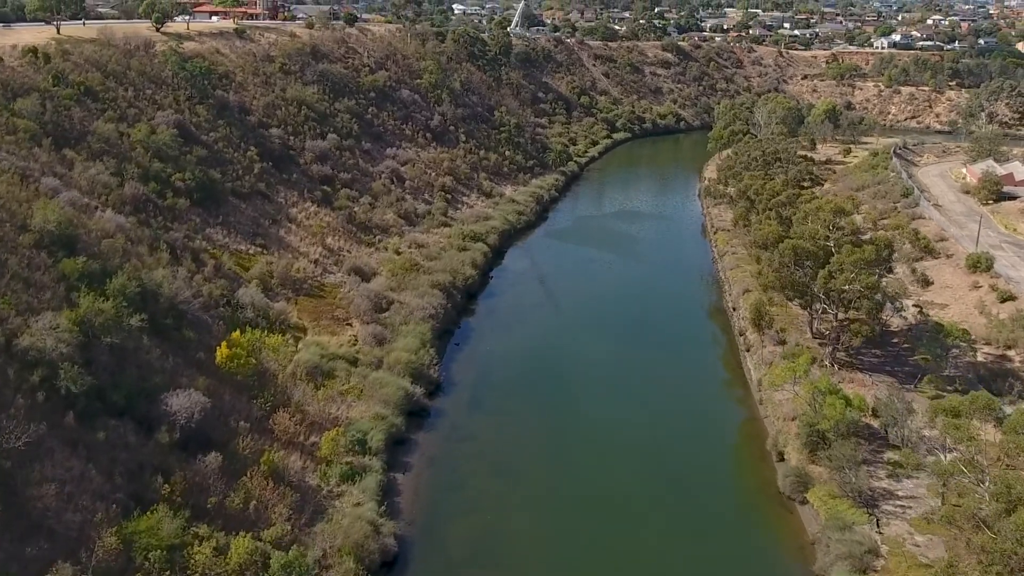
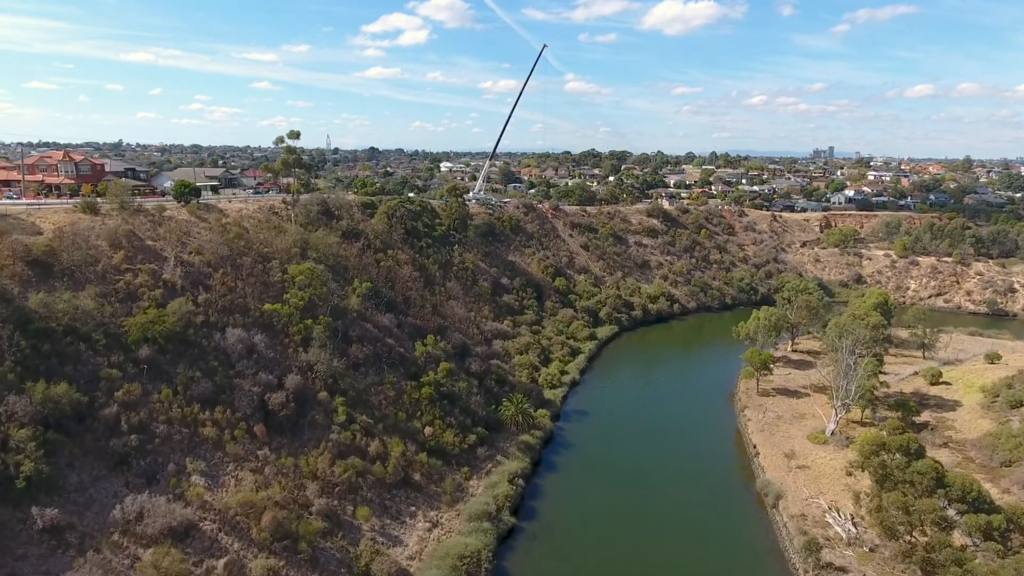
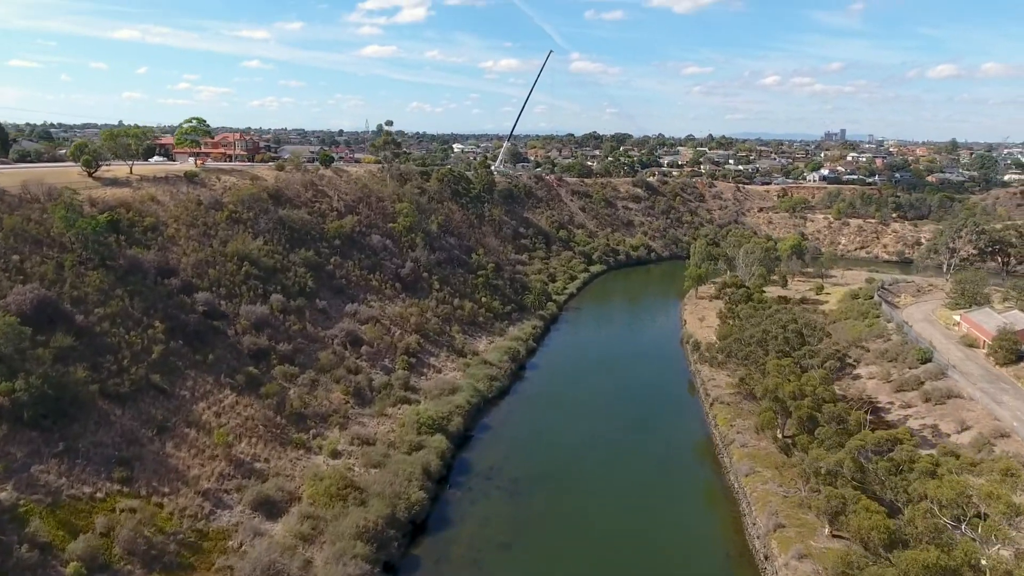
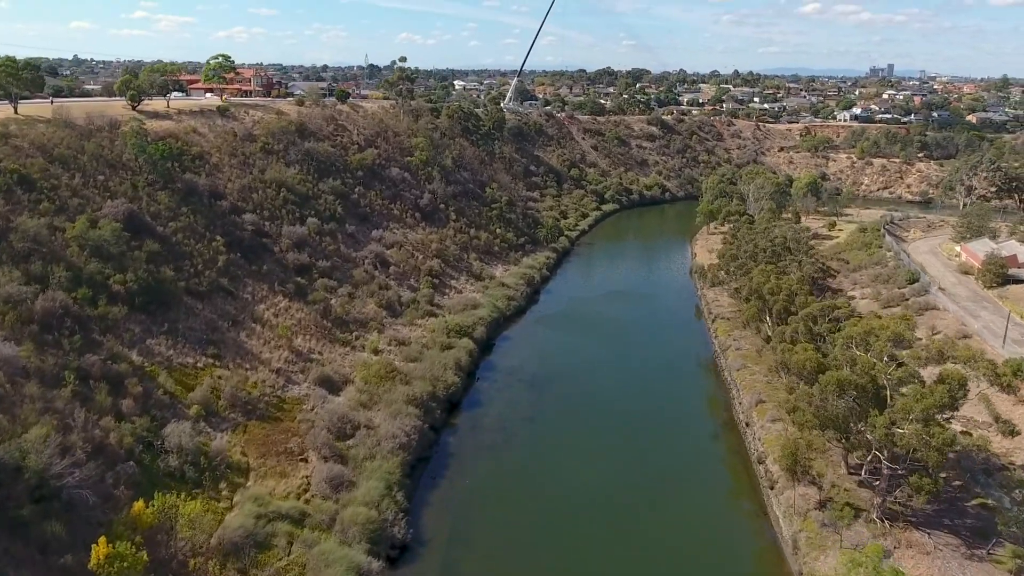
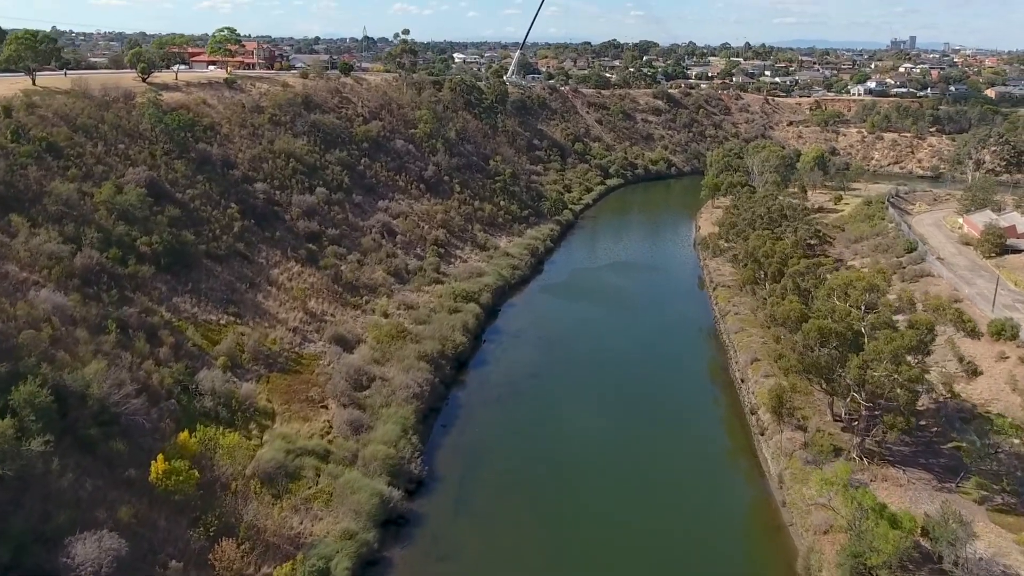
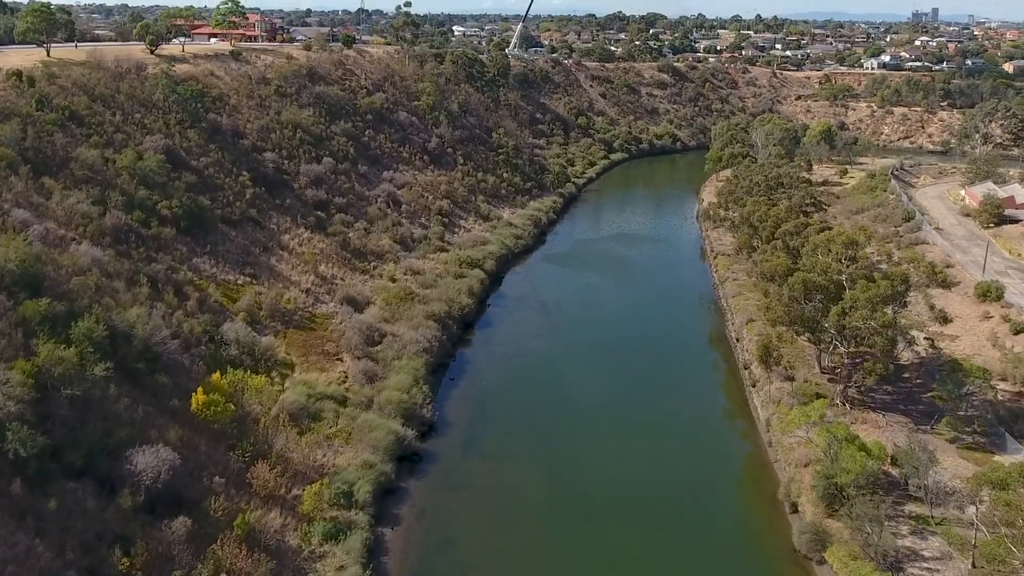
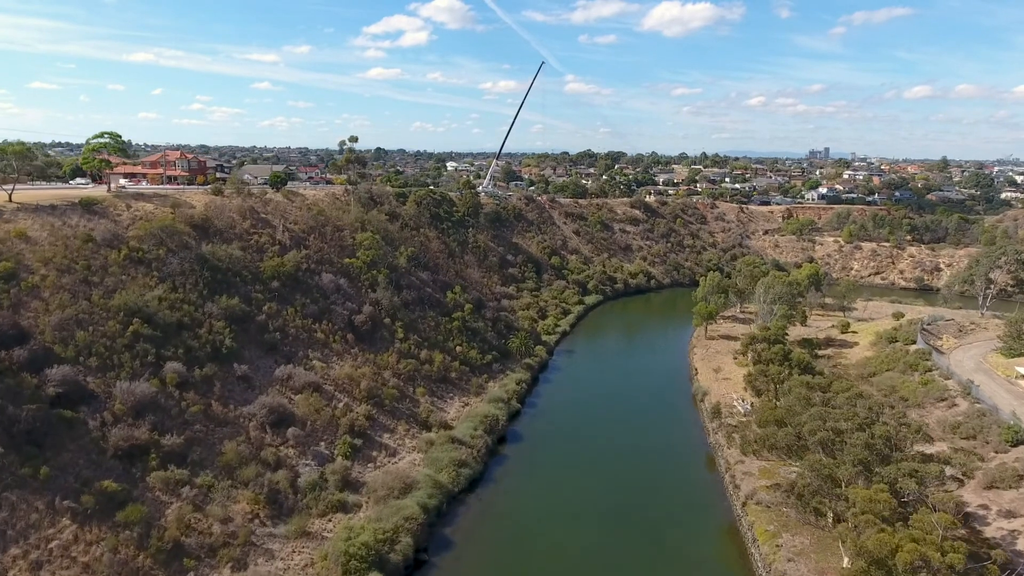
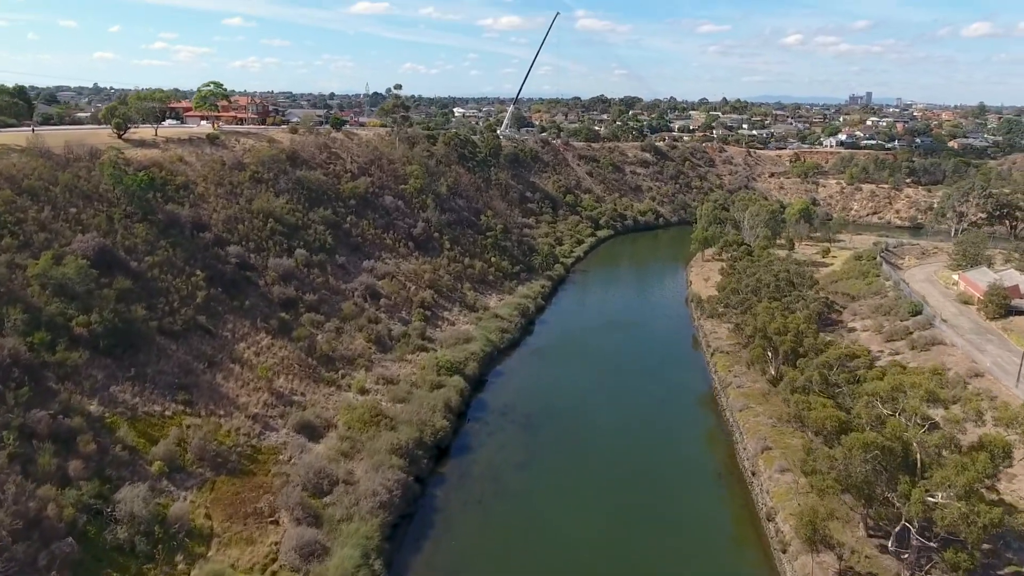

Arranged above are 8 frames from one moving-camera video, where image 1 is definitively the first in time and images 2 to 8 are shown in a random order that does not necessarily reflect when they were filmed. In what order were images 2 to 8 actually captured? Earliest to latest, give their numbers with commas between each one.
6, 5, 4, 8, 3, 7, 2
